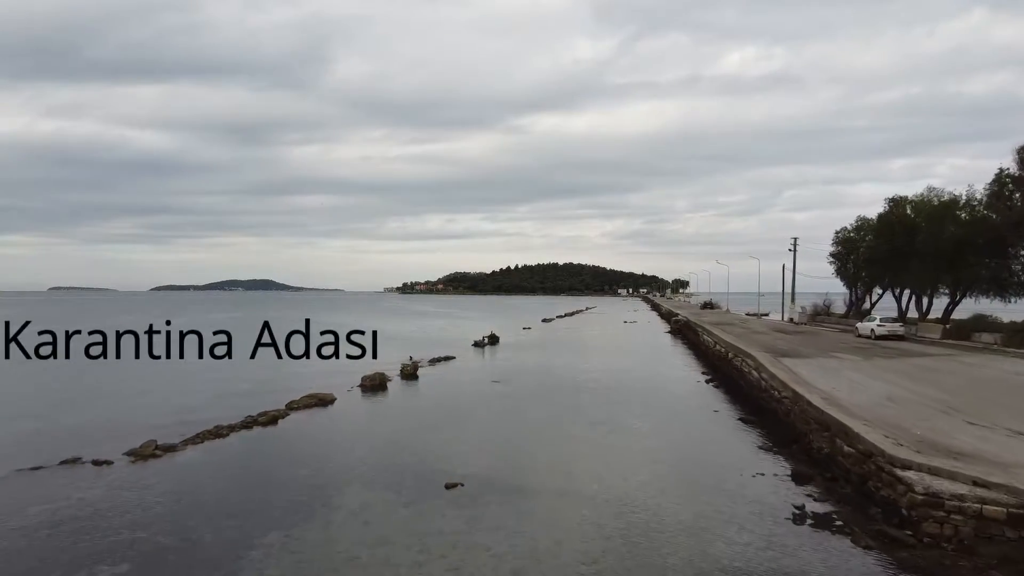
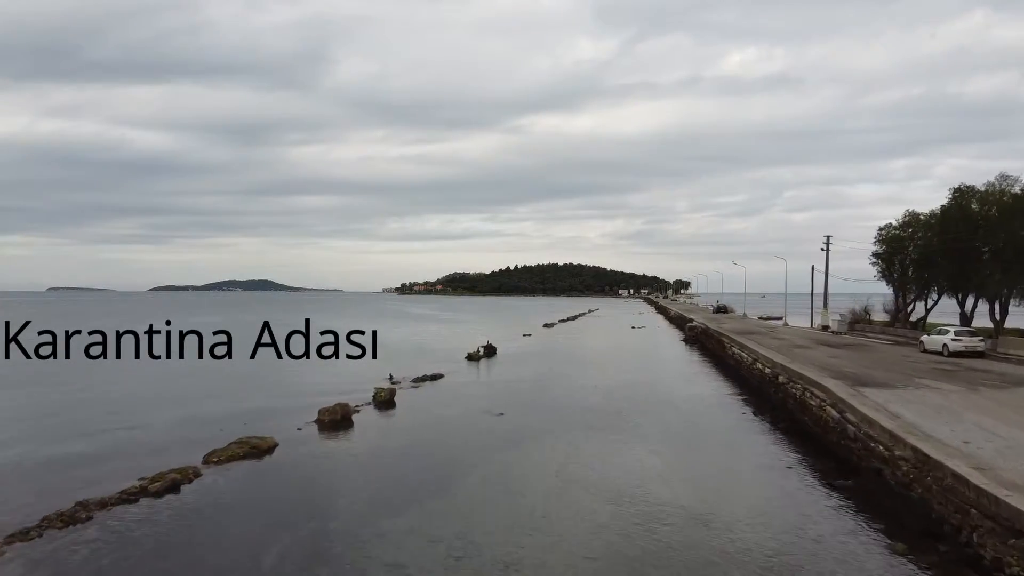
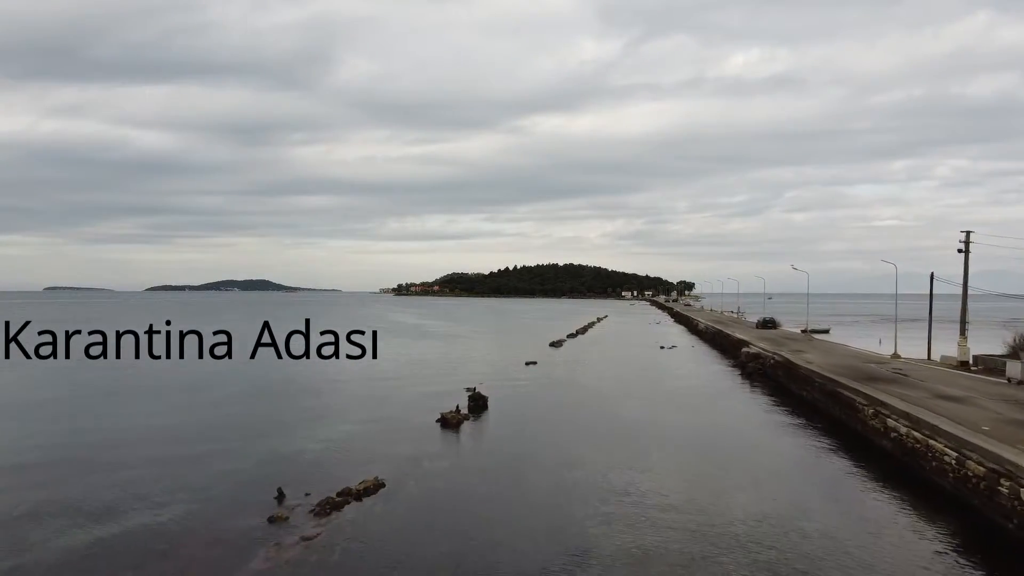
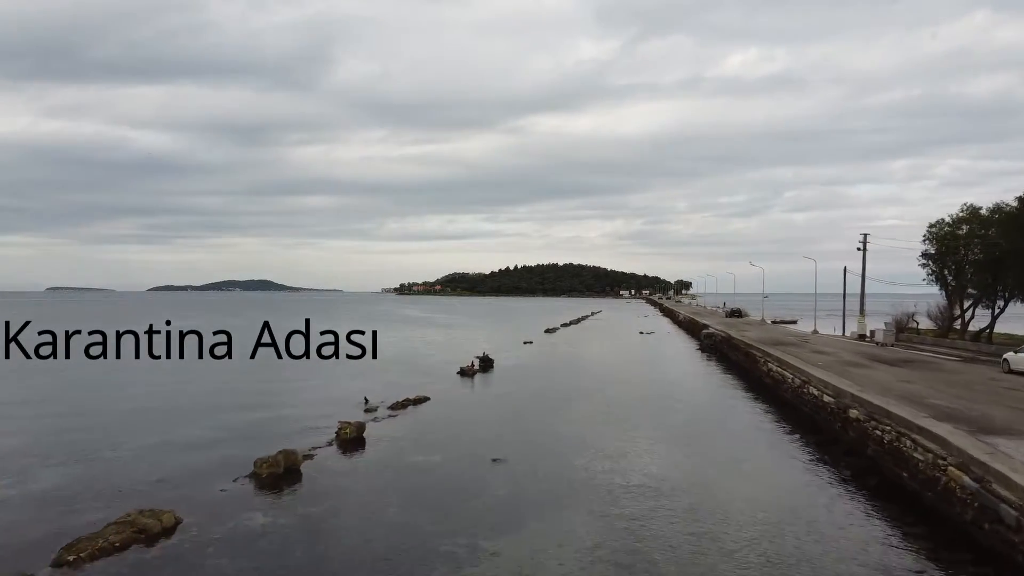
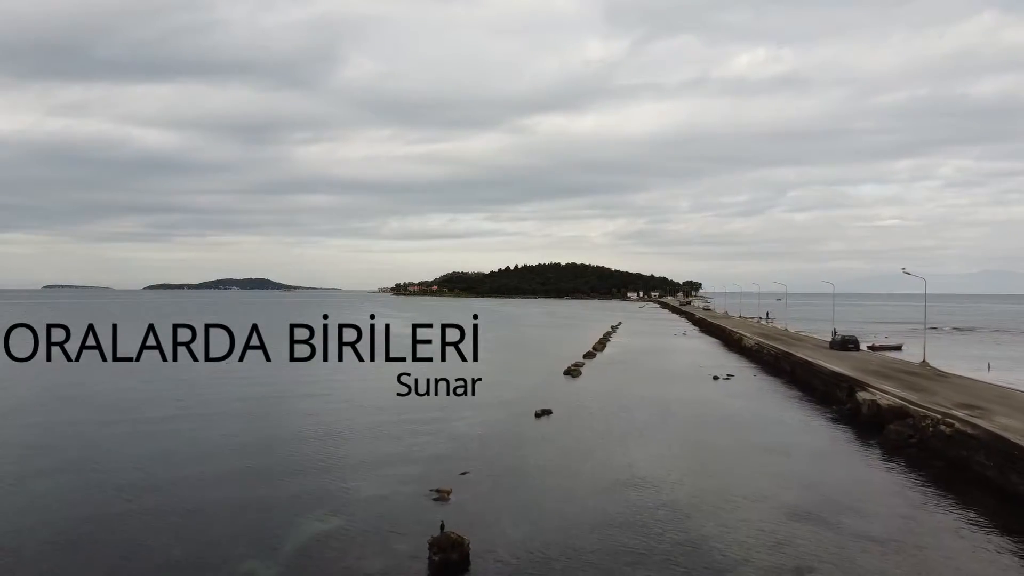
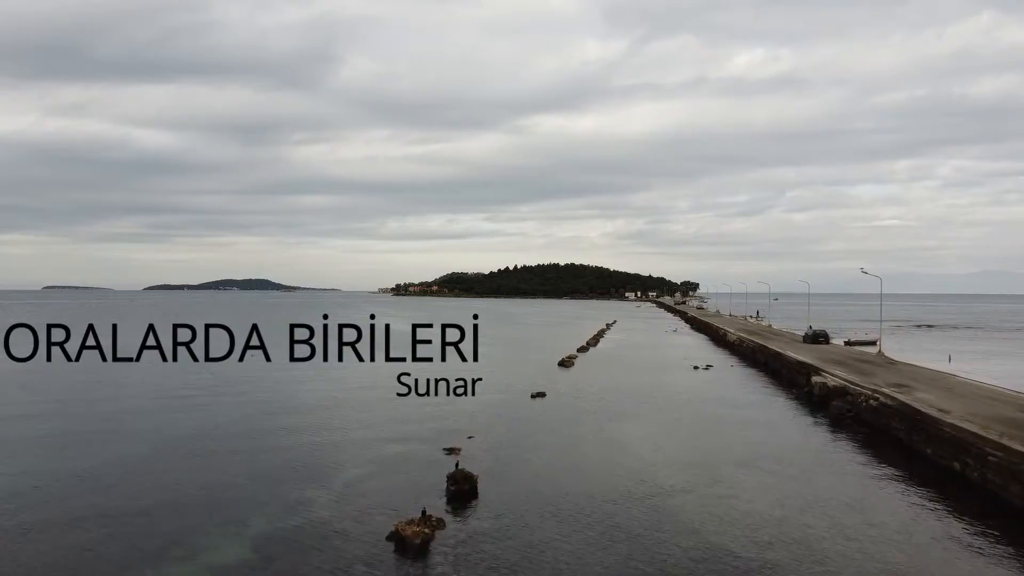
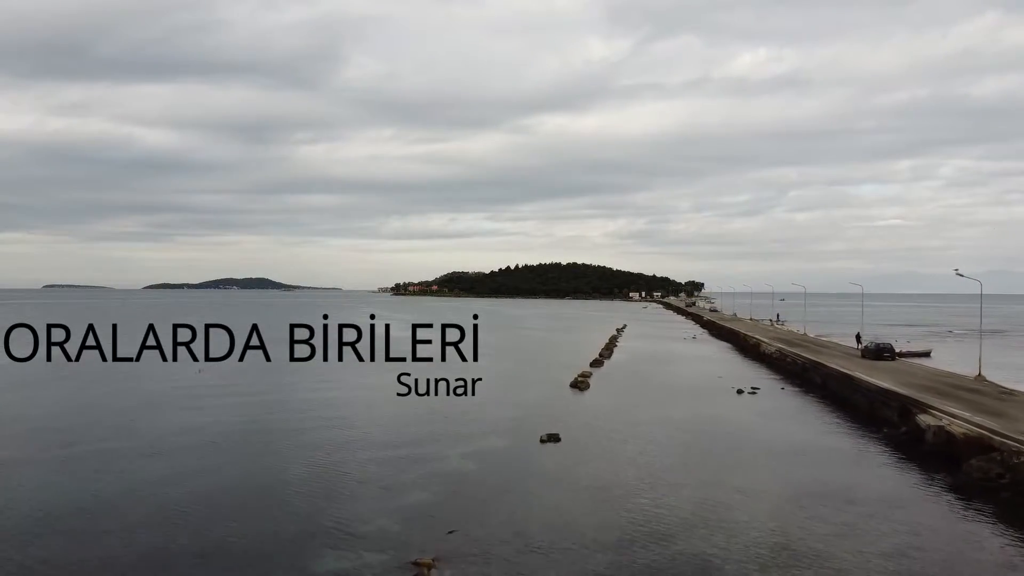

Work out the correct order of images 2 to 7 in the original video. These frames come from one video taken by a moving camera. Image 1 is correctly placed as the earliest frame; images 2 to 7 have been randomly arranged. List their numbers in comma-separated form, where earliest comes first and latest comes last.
2, 4, 3, 6, 5, 7
